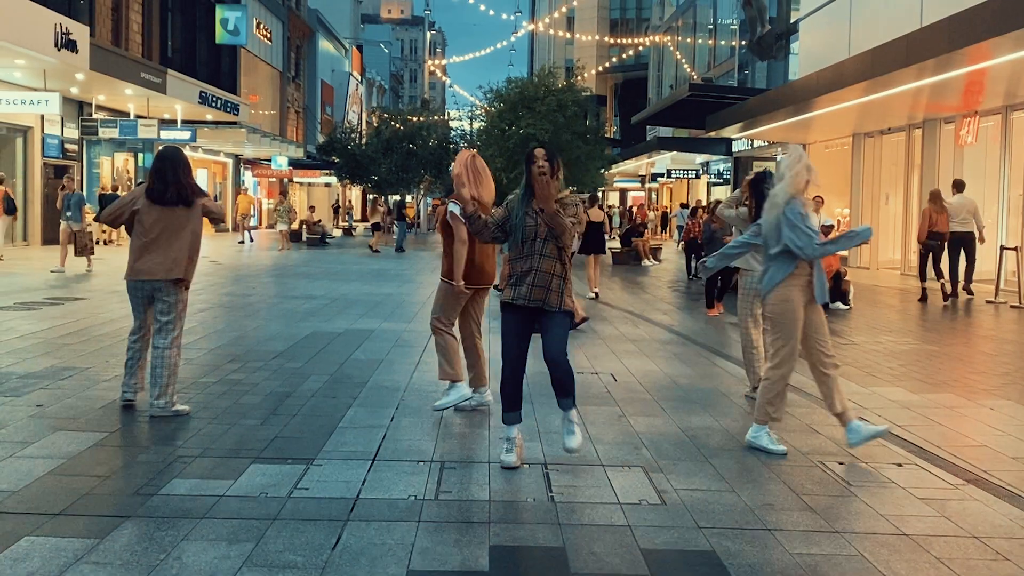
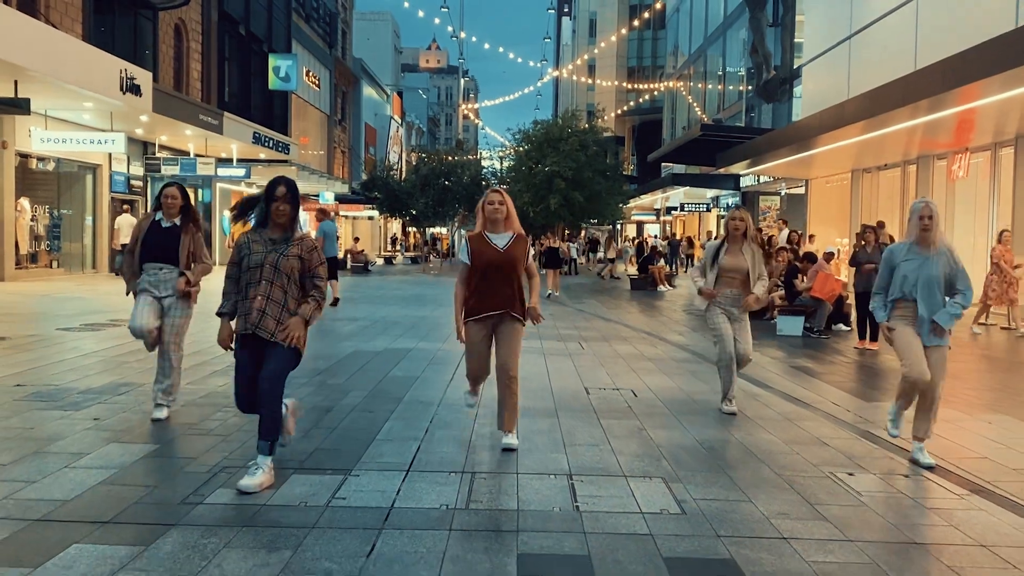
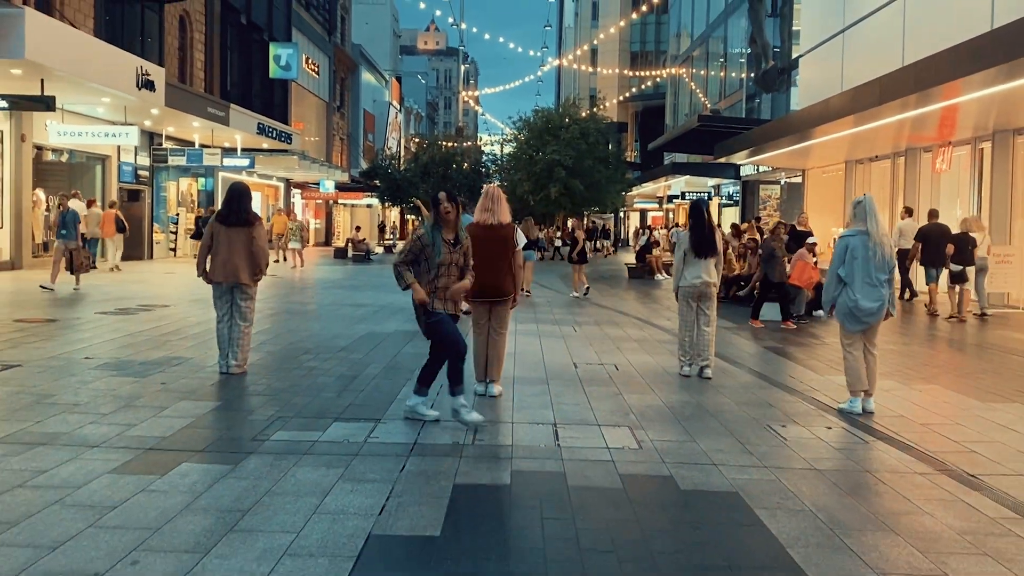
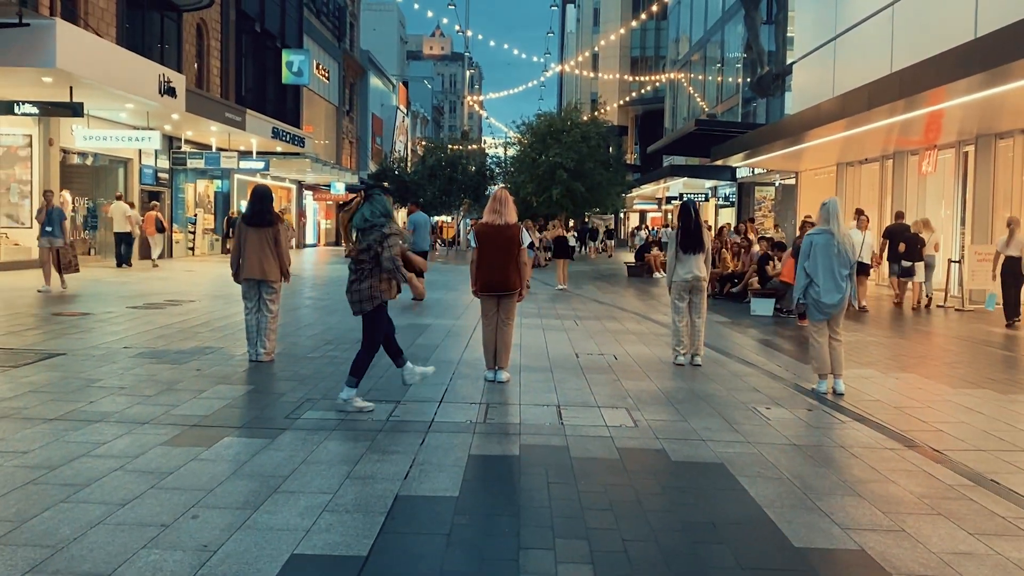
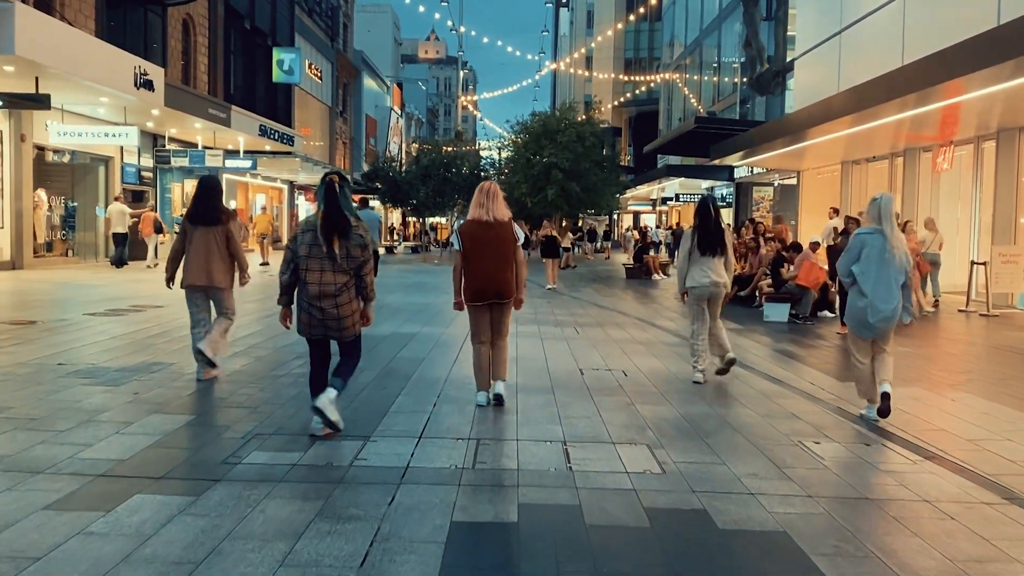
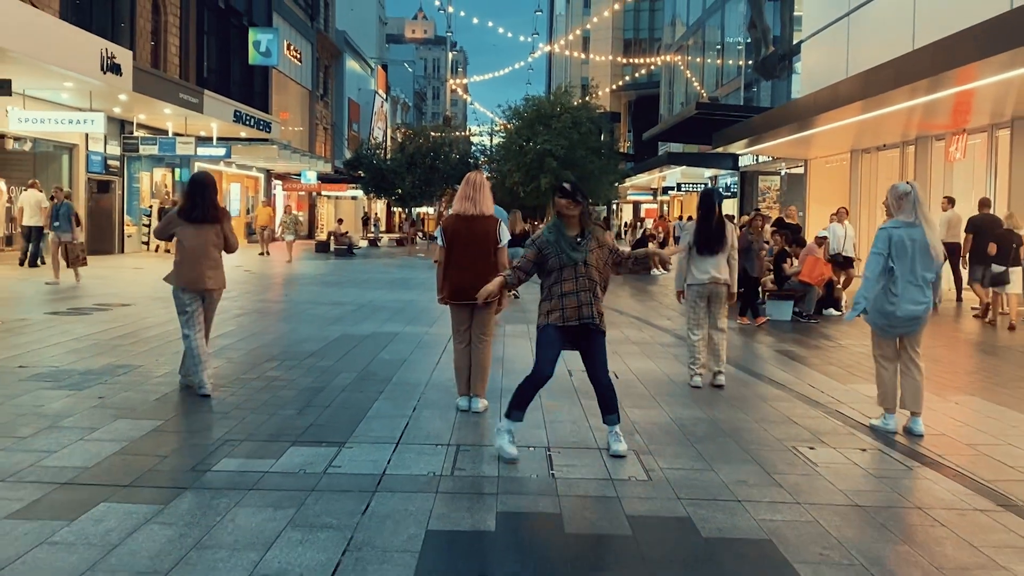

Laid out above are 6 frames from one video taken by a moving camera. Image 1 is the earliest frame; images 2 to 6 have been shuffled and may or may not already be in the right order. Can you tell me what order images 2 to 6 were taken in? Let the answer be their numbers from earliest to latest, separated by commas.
6, 3, 4, 5, 2
